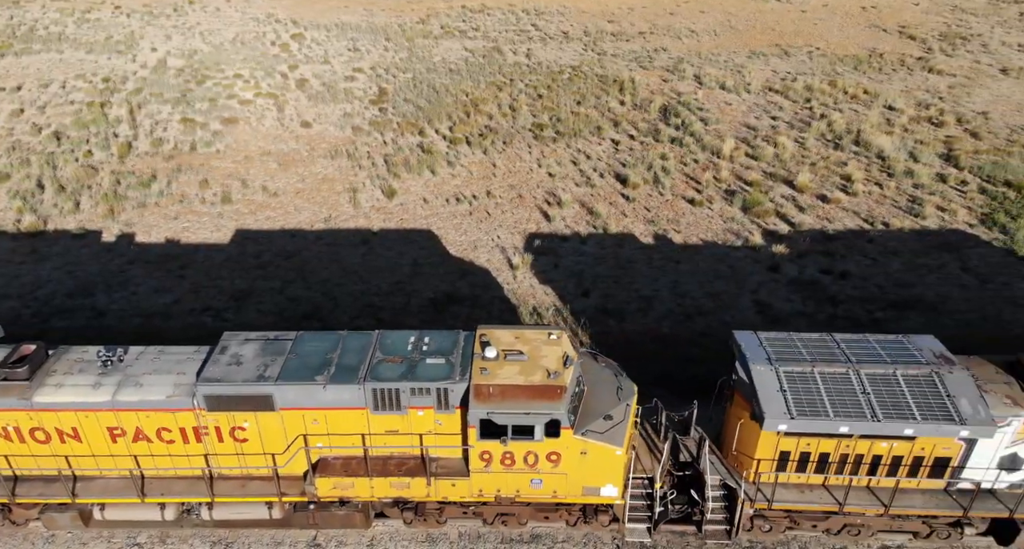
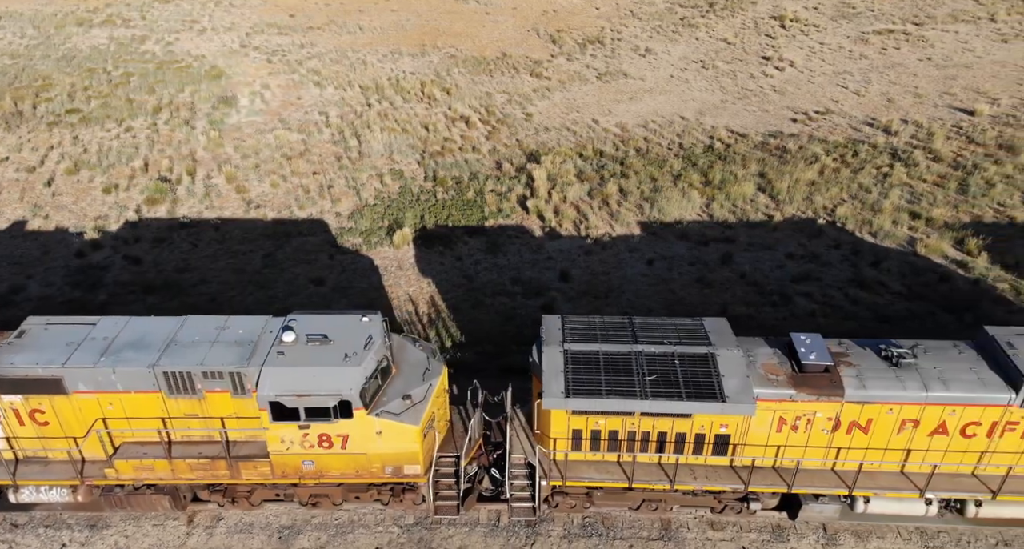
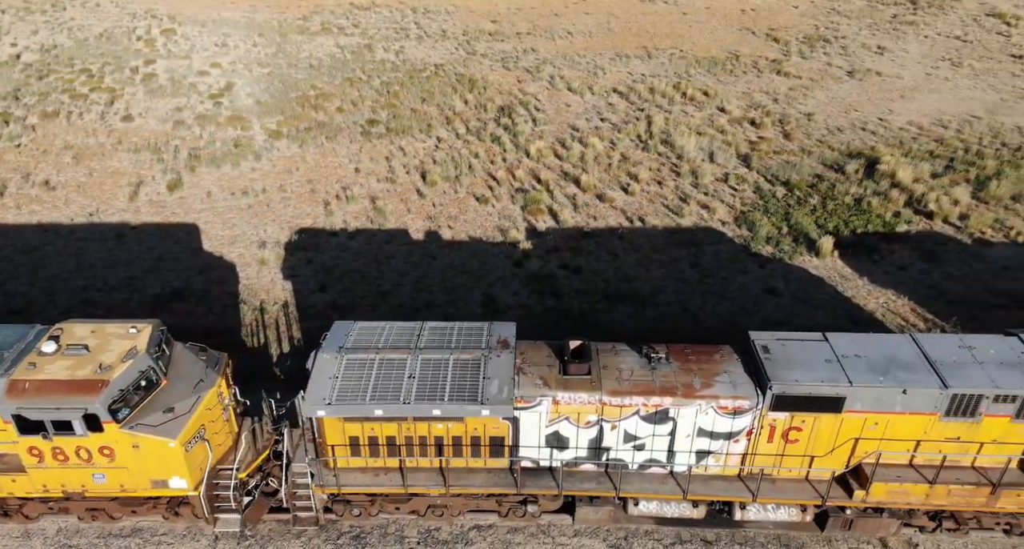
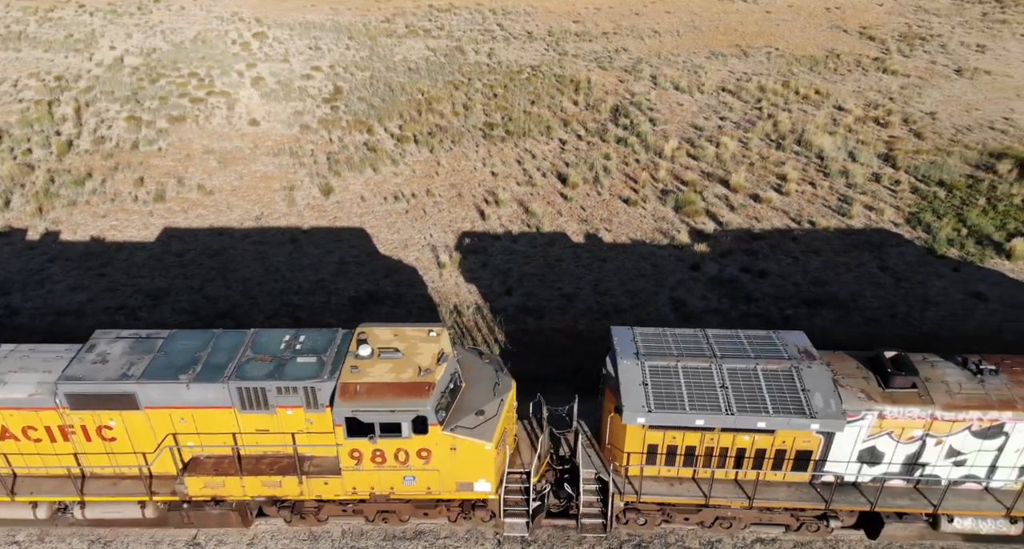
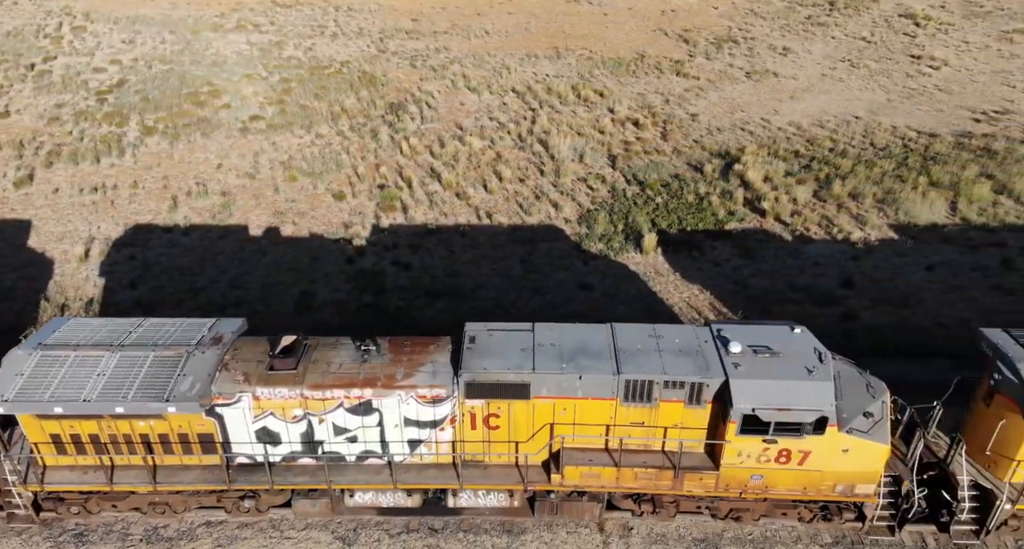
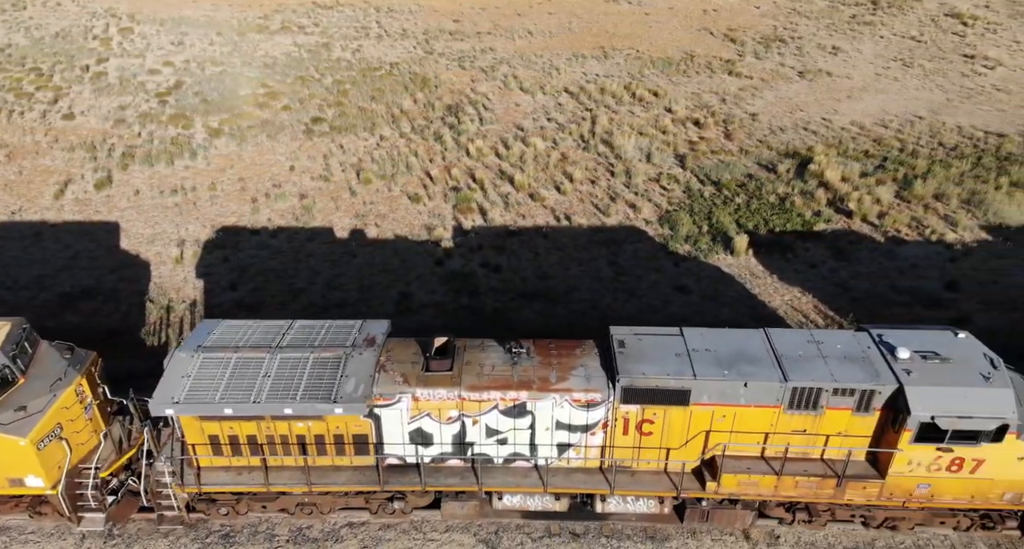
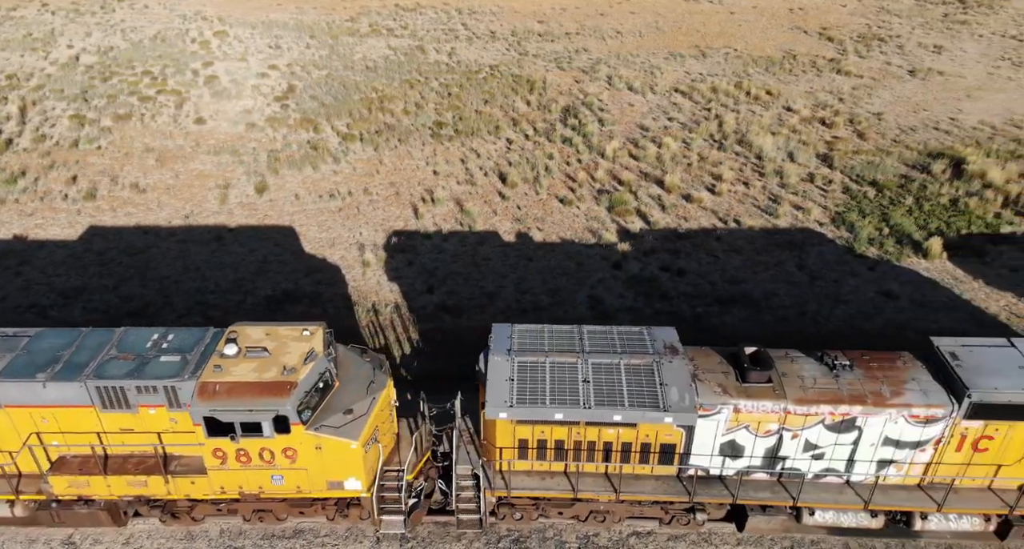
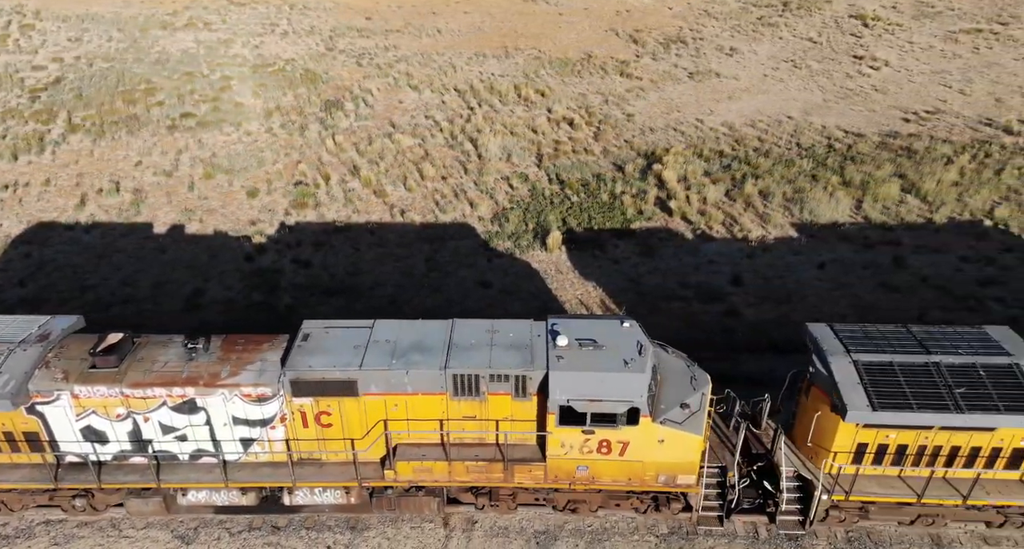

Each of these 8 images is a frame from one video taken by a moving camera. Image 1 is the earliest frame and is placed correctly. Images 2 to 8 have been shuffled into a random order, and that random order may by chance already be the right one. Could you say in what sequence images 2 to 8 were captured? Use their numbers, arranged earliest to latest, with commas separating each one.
4, 7, 3, 6, 5, 8, 2
